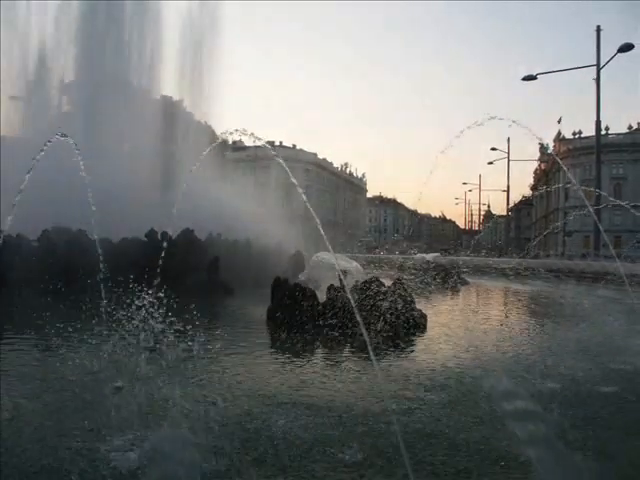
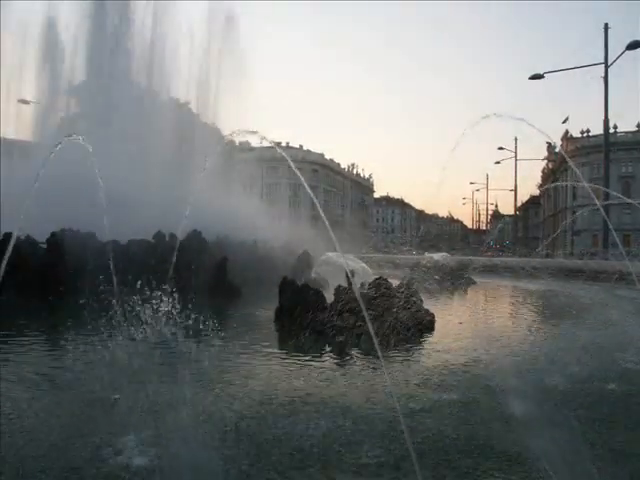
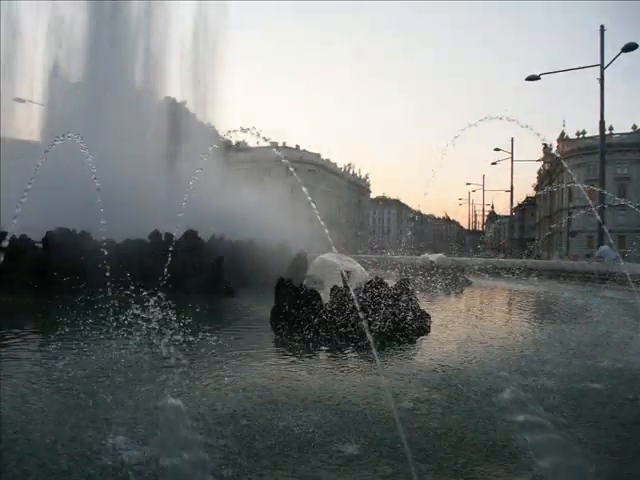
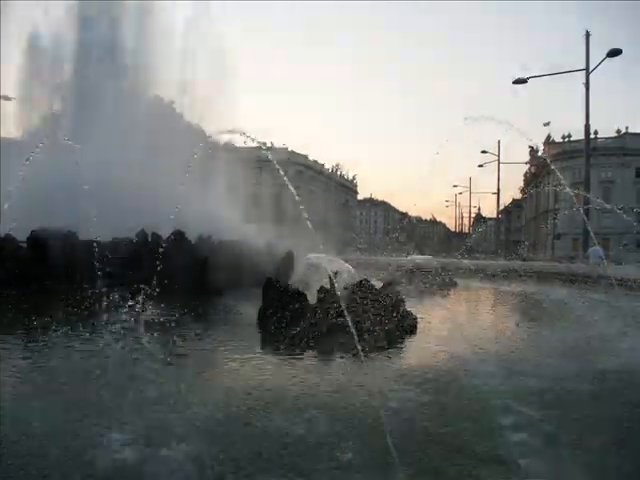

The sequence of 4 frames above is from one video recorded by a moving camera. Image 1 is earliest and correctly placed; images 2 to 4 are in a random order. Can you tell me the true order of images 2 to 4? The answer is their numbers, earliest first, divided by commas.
2, 4, 3
